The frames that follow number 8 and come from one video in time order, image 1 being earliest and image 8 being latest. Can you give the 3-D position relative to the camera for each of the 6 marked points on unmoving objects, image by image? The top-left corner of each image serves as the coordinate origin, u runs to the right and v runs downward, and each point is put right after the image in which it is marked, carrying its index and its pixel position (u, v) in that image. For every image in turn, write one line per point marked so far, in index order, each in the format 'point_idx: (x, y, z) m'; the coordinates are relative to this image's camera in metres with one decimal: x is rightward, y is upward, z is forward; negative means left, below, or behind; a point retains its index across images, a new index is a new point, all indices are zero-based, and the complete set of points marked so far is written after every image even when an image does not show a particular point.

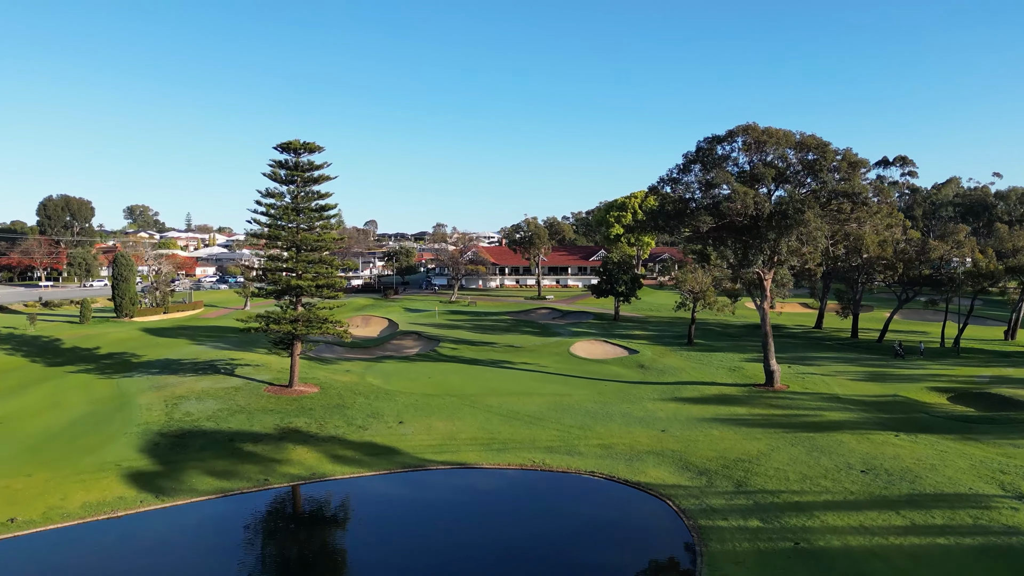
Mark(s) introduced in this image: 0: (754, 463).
0: (+8.5, -6.1, +19.6) m
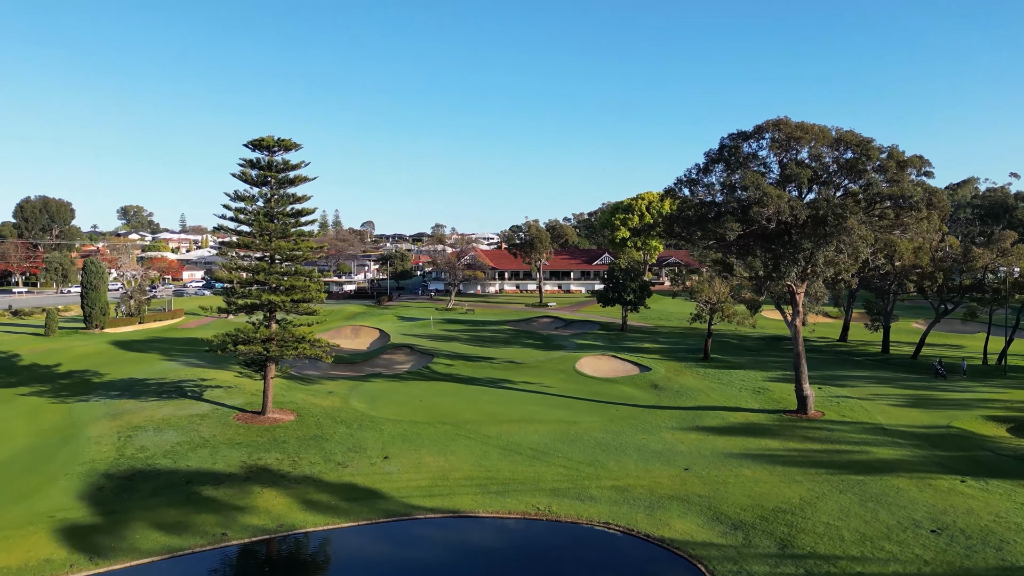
0: (+8.5, -6.7, +16.7) m
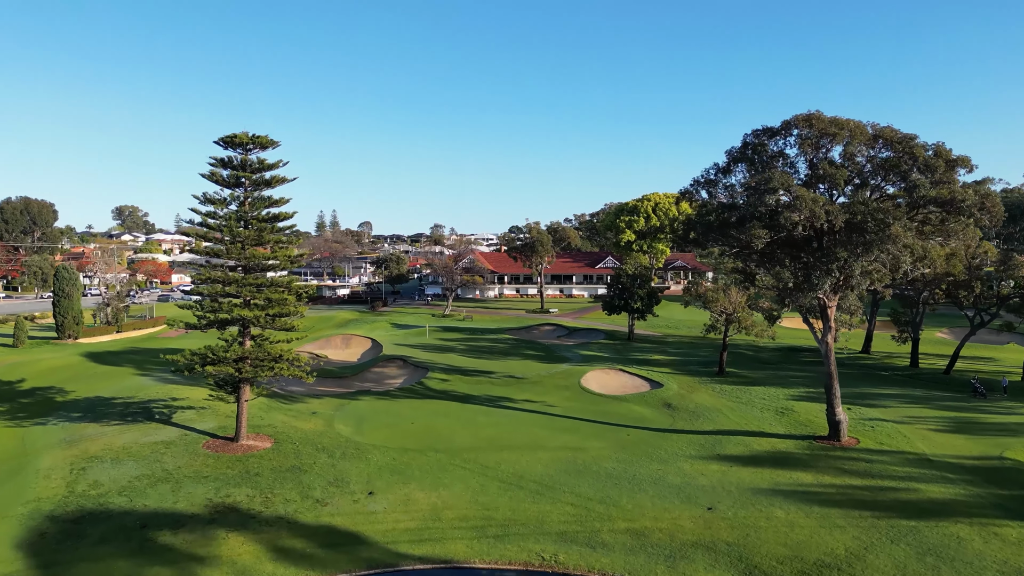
0: (+8.5, -7.2, +14.3) m
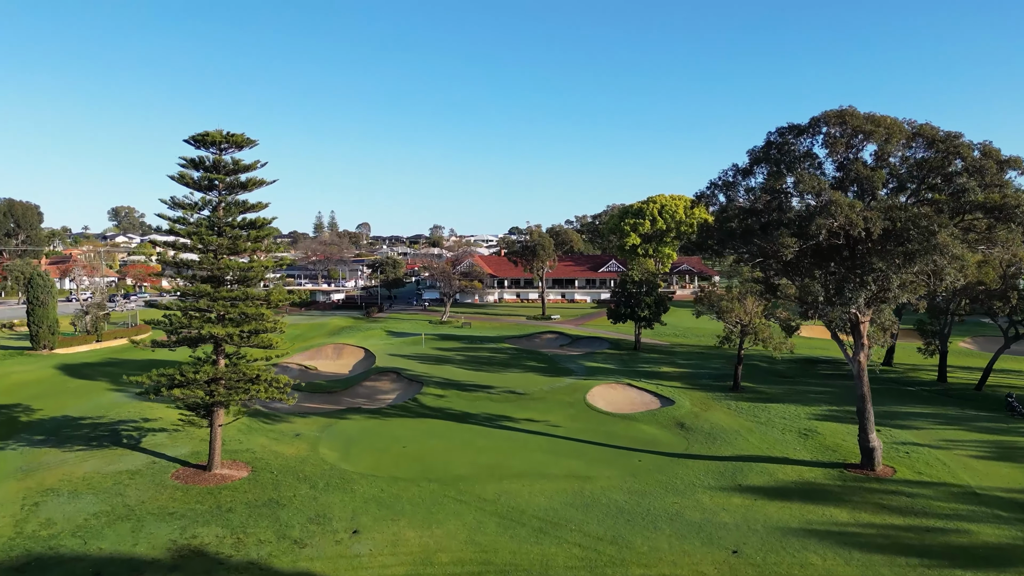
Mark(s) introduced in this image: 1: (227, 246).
0: (+8.6, -7.7, +12.4) m
1: (-9.9, +1.5, +19.4) m
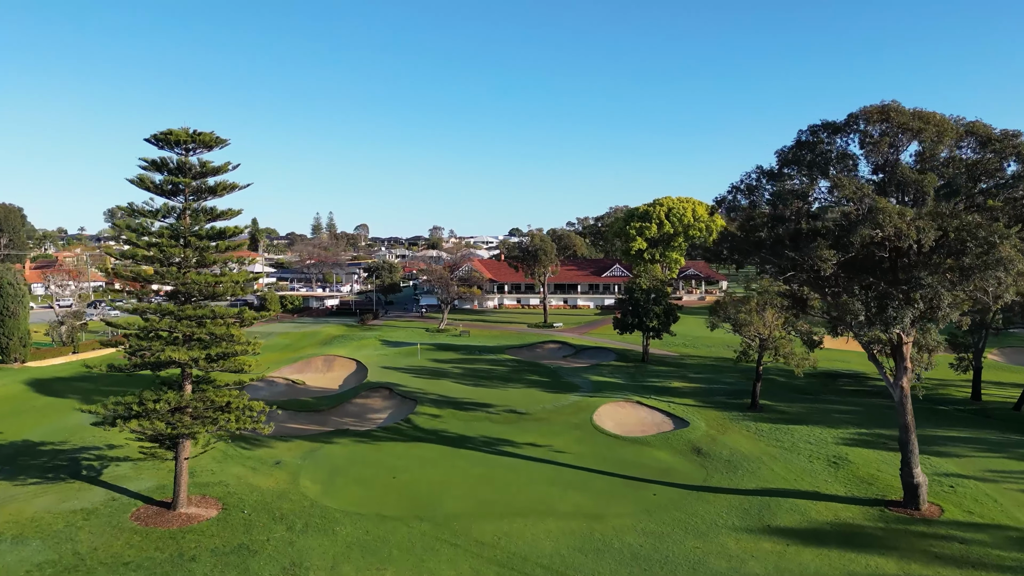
0: (+8.6, -8.2, +10.3) m
1: (-9.8, +0.9, +17.3) m
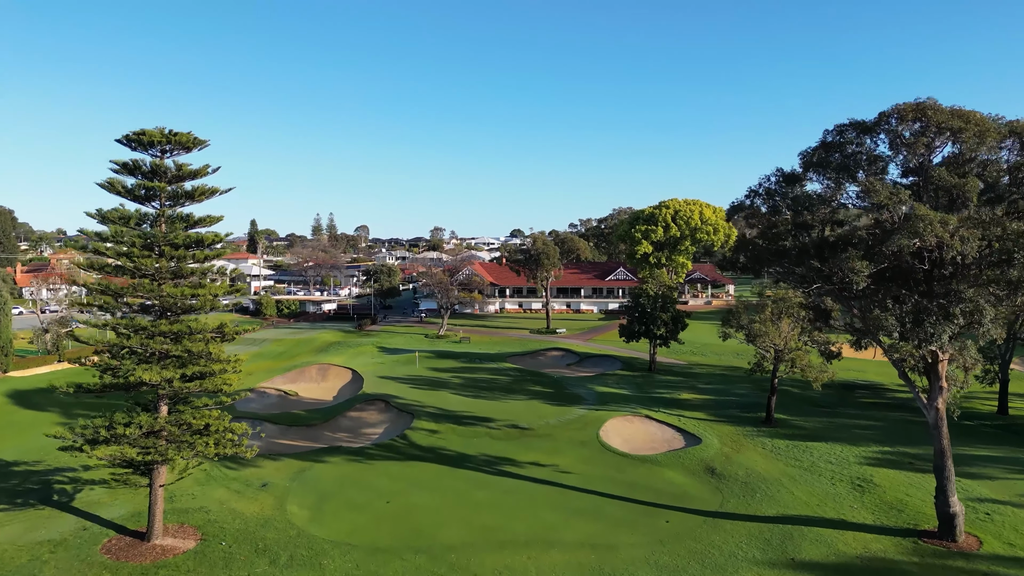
0: (+8.6, -8.6, +8.9) m
1: (-9.8, +0.6, +16.0) m
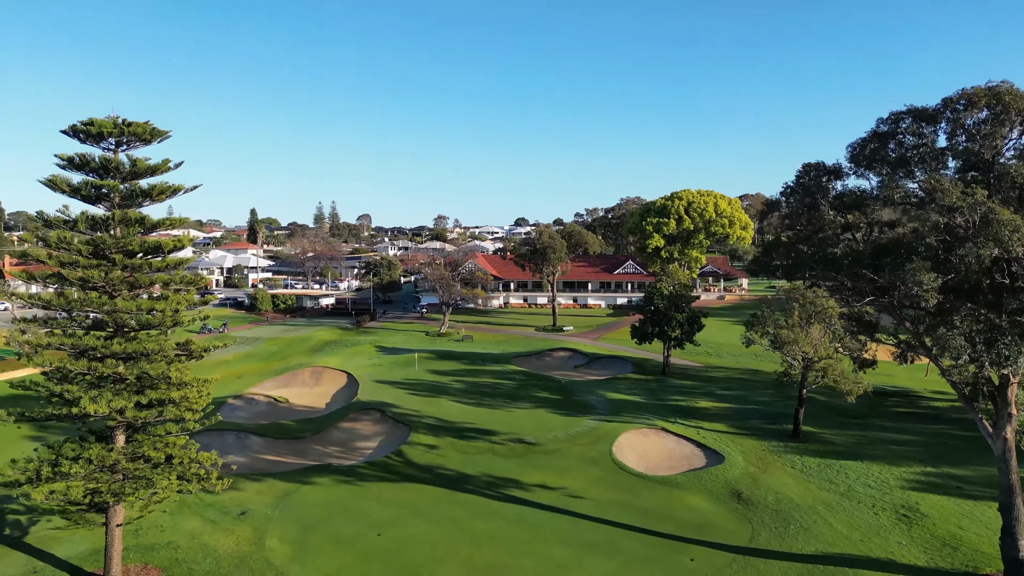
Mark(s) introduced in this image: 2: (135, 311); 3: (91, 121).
0: (+8.7, -9.1, +6.9) m
1: (-9.6, +0.3, +13.9) m
2: (-9.2, -0.6, +13.8) m
3: (-10.3, +4.2, +13.8) m
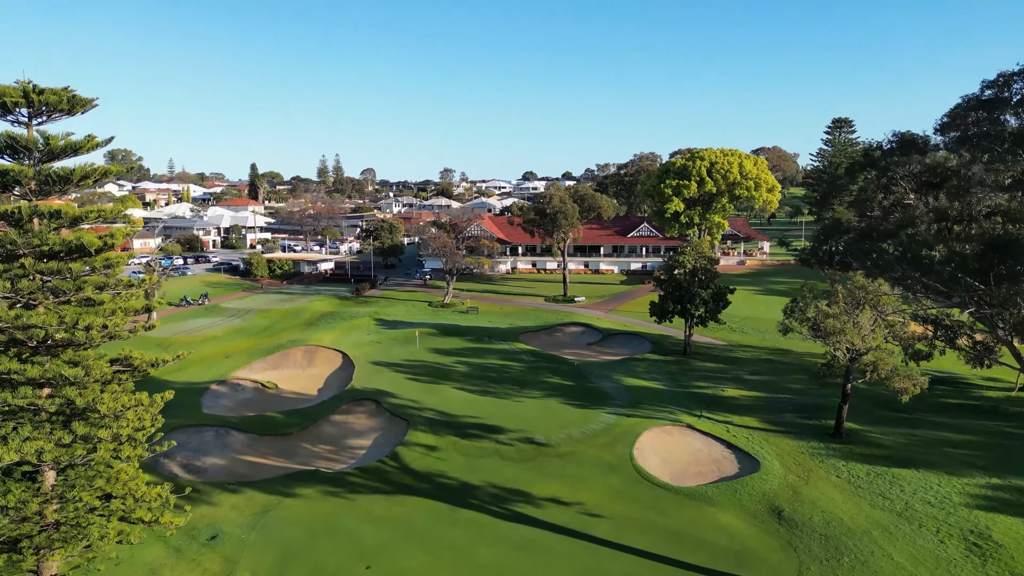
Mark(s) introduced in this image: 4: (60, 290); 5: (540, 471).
0: (+8.8, -9.8, +4.7) m
1: (-9.4, +0.1, +11.2) m
2: (-9.1, -0.7, +11.1) m
3: (-10.1, +4.0, +10.8) m
4: (-9.2, 0.0, +11.3) m
5: (+0.9, -6.2, +19.1) m
